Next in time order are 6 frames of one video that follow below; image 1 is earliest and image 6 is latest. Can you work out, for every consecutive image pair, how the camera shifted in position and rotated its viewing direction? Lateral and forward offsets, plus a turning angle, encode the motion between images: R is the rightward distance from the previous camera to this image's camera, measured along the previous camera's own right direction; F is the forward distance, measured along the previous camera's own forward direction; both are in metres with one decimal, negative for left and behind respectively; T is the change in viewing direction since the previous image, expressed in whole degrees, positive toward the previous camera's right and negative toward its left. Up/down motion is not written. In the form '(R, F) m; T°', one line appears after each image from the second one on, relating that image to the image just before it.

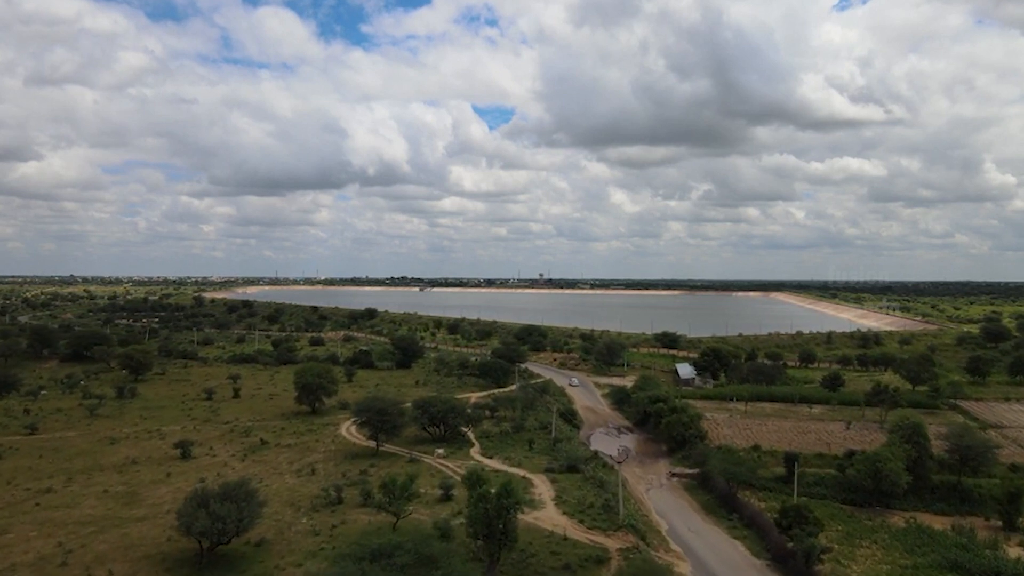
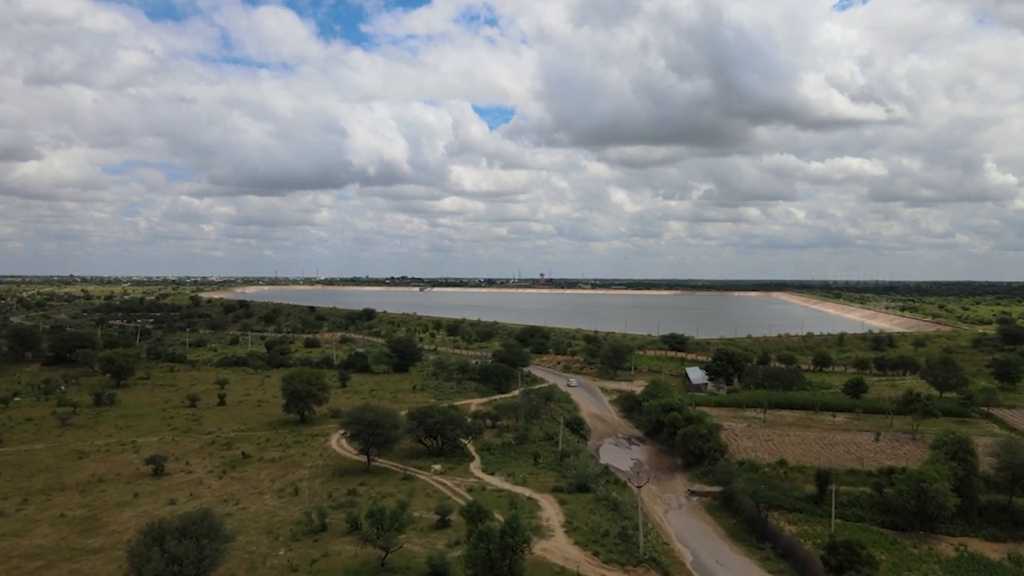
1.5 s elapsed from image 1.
(-0.2, +3.6) m; 0°
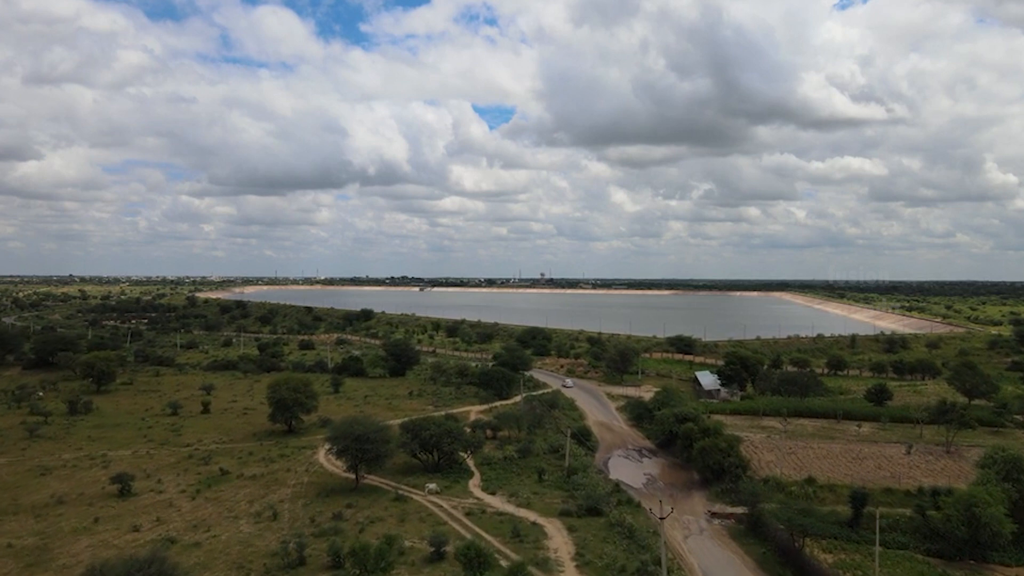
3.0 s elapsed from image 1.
(-0.2, +3.5) m; 0°
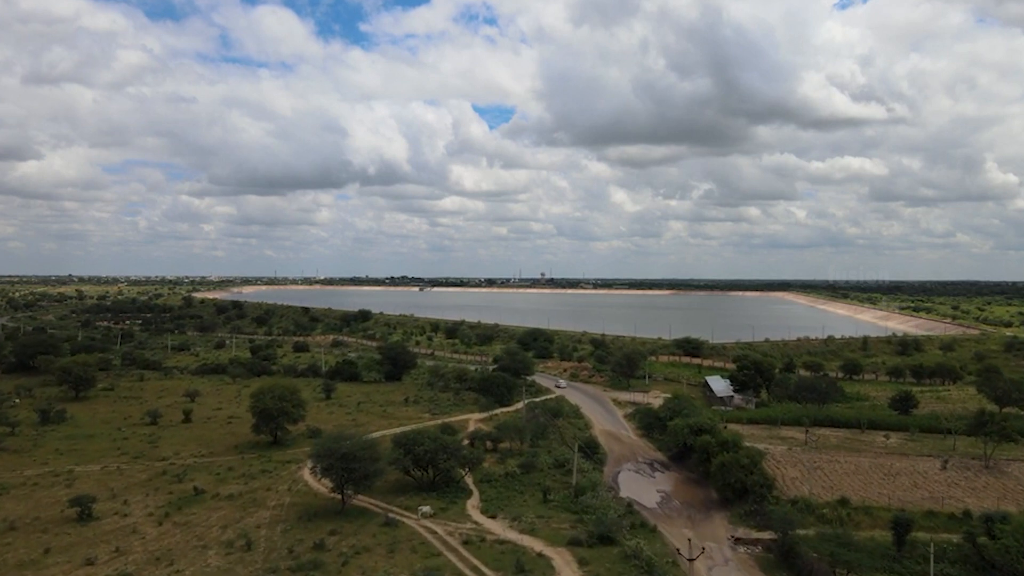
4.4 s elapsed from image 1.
(-0.1, +3.4) m; 0°
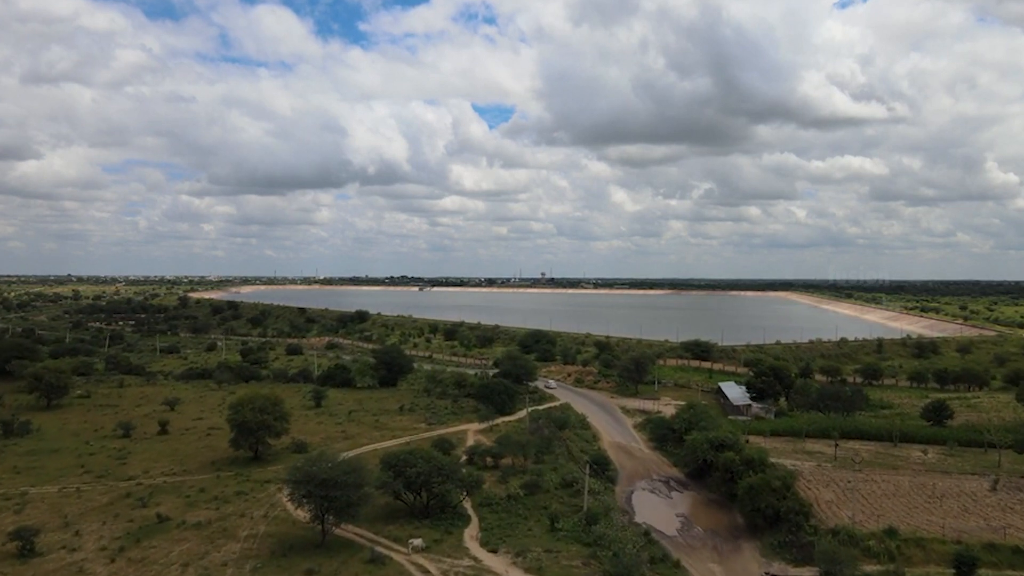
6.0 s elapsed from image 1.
(-0.2, +3.9) m; 0°
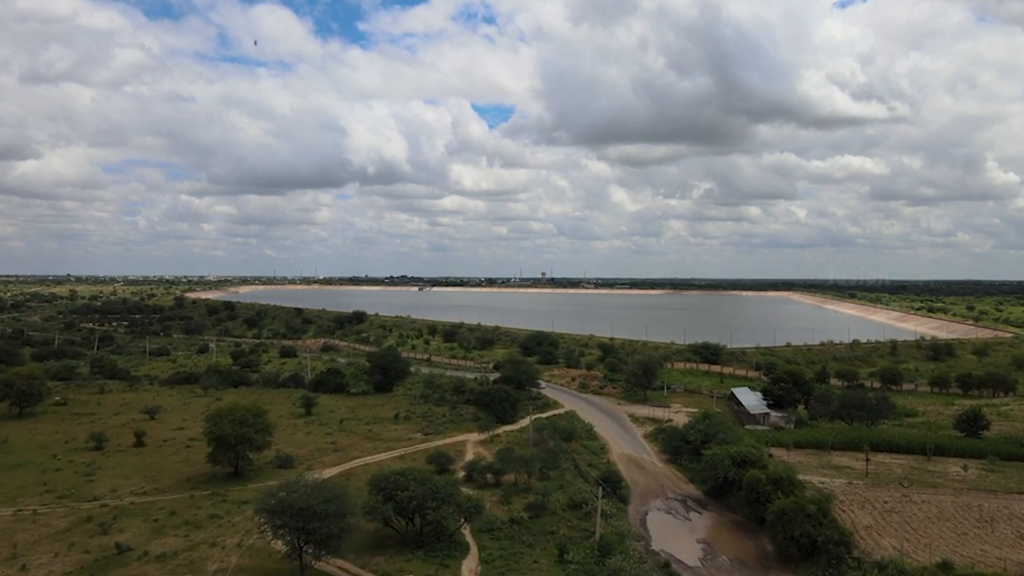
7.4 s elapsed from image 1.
(-0.2, +3.4) m; 0°
